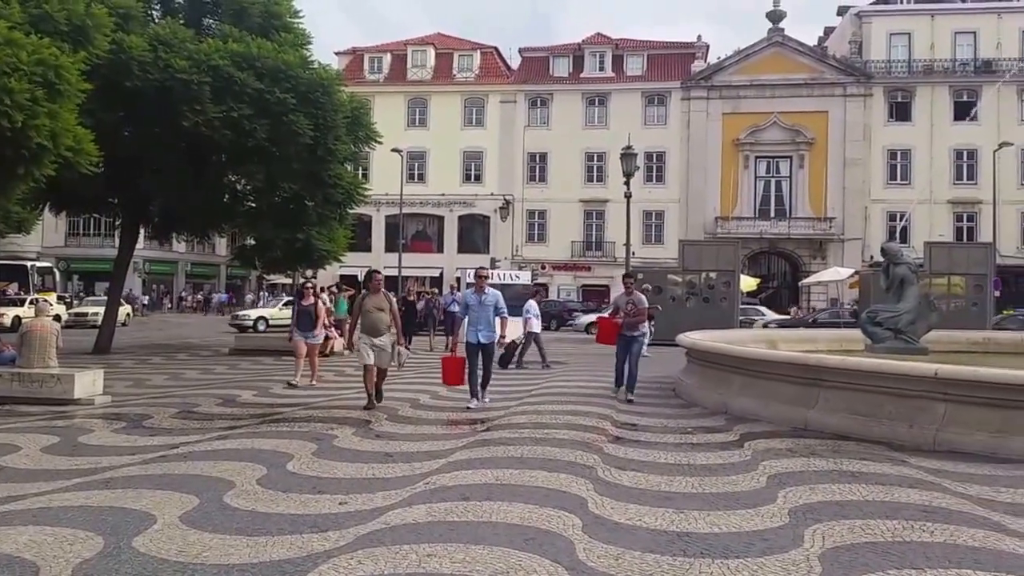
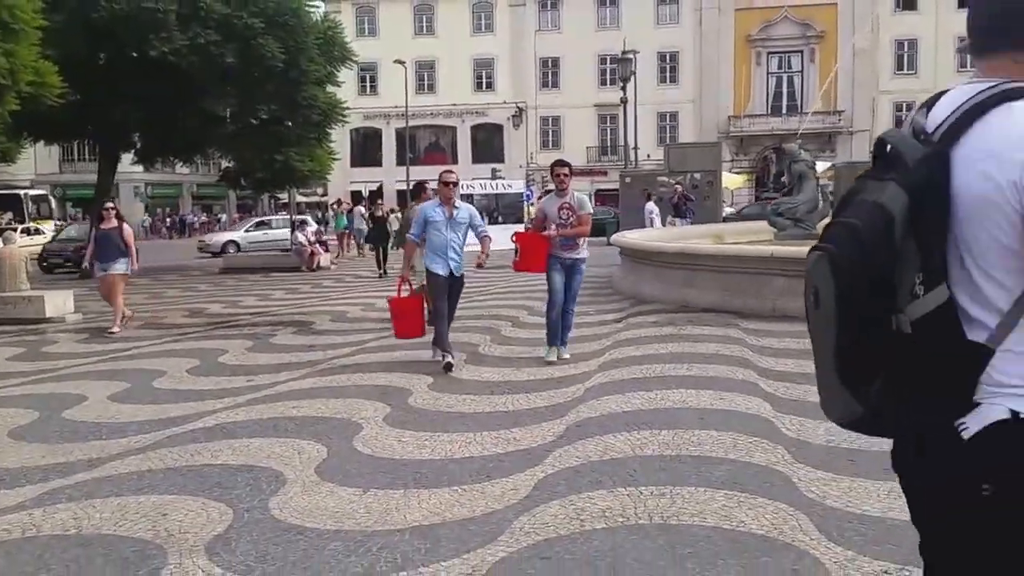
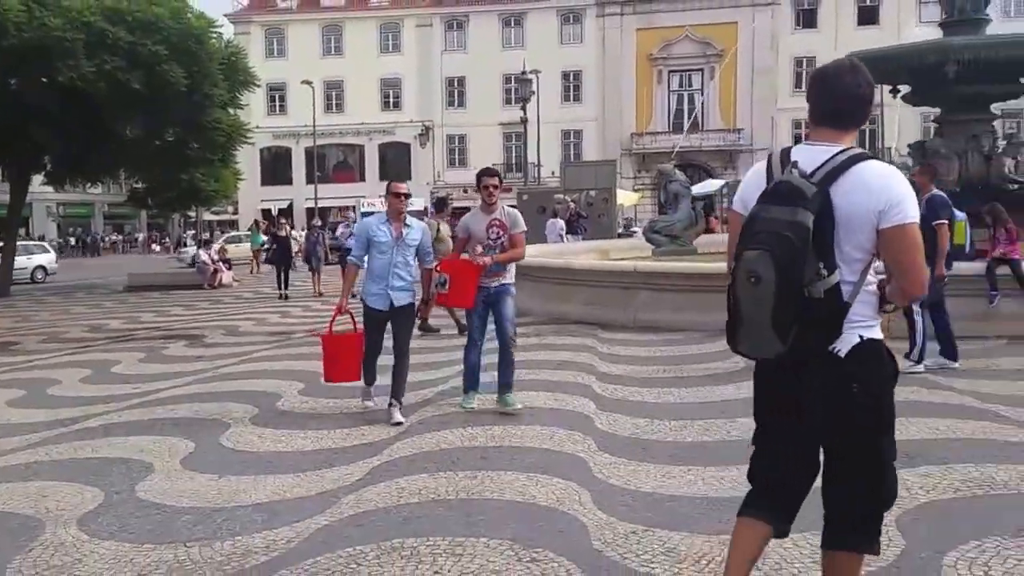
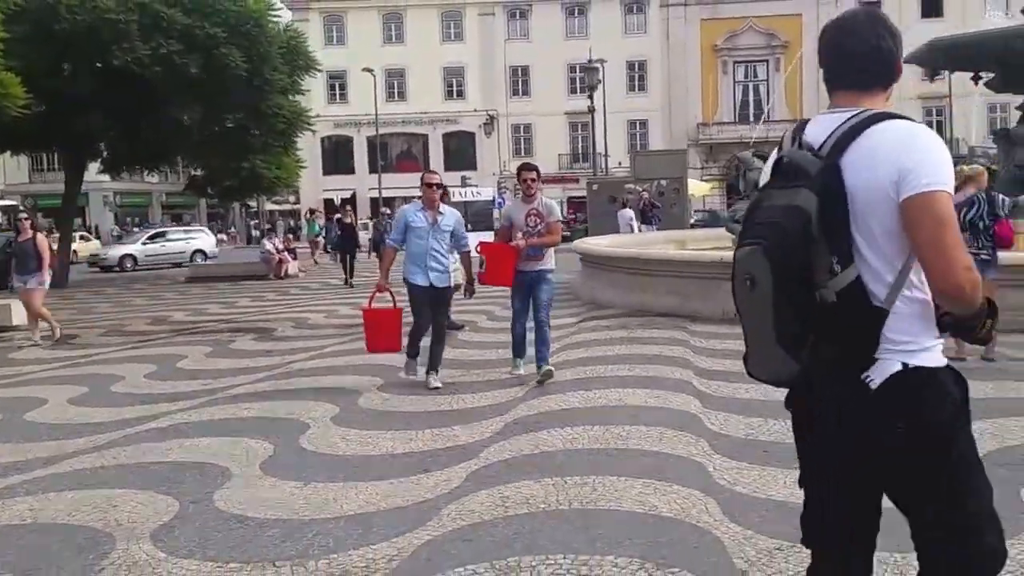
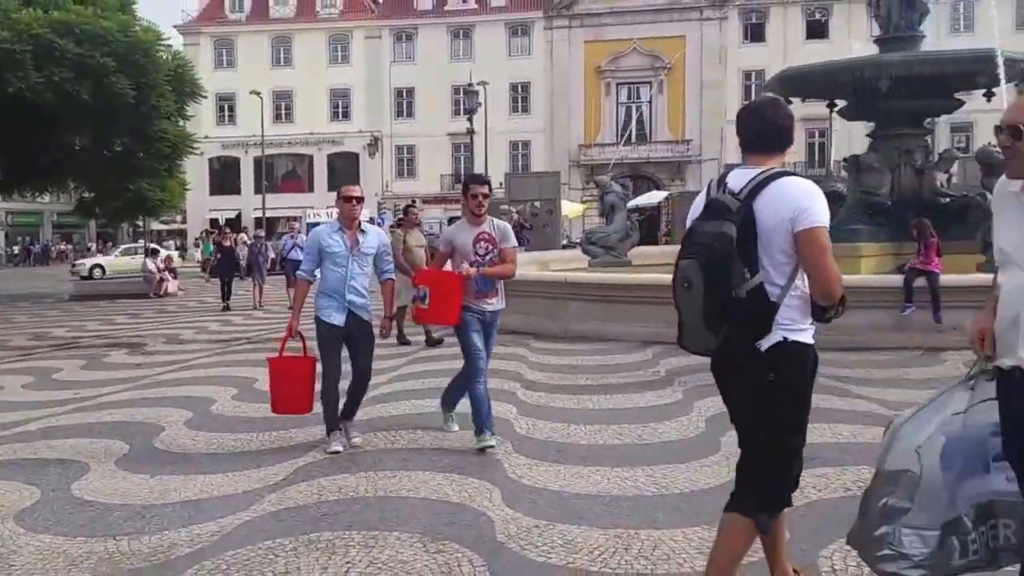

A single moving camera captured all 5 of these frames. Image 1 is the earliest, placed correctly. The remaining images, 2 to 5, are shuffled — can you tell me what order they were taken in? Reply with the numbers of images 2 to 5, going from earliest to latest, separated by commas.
2, 4, 3, 5
